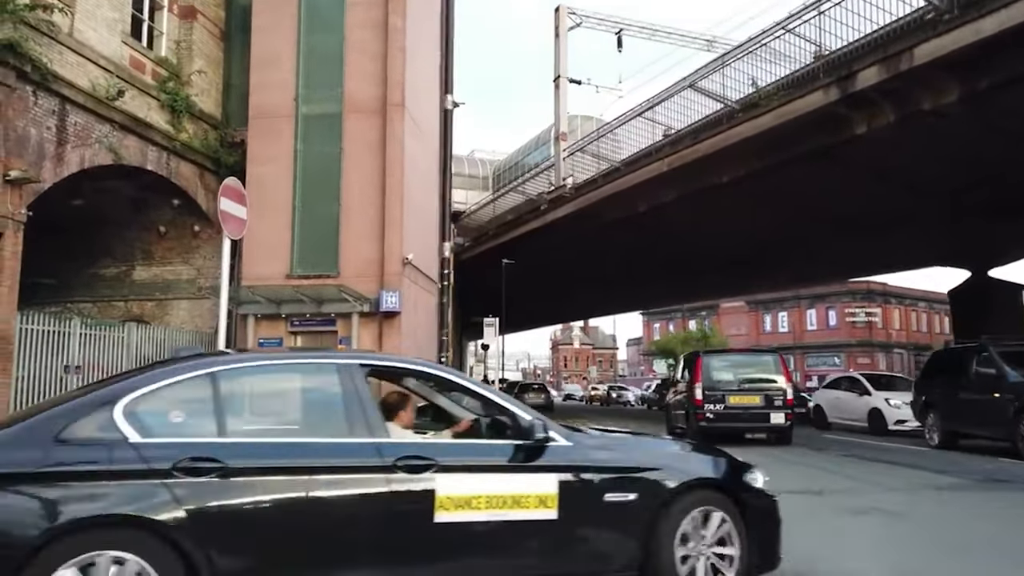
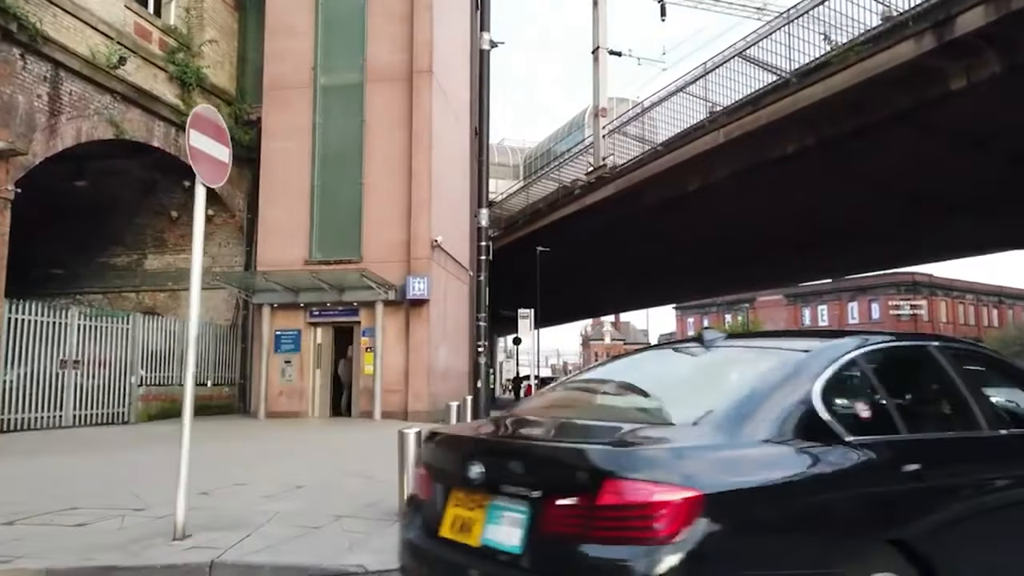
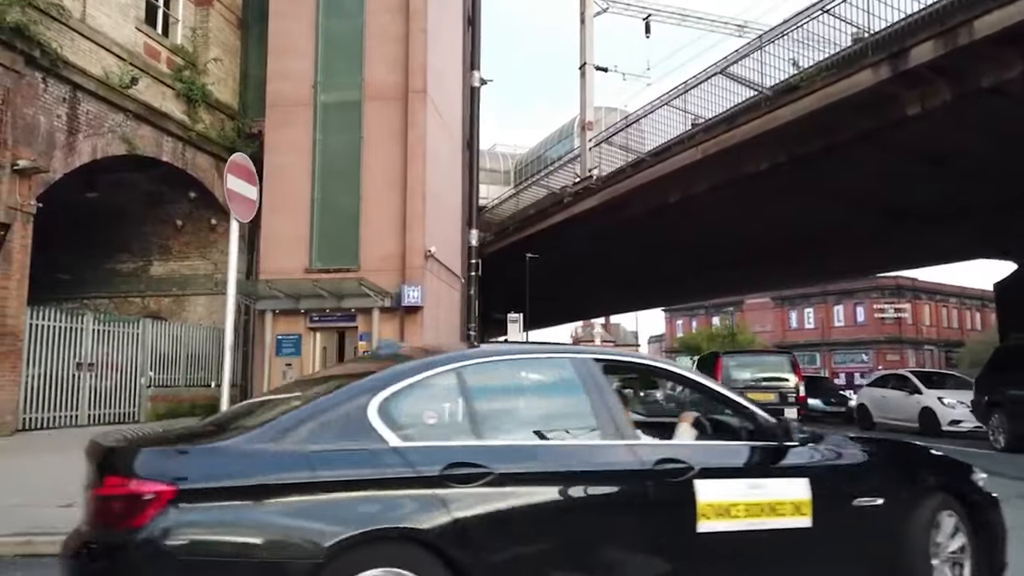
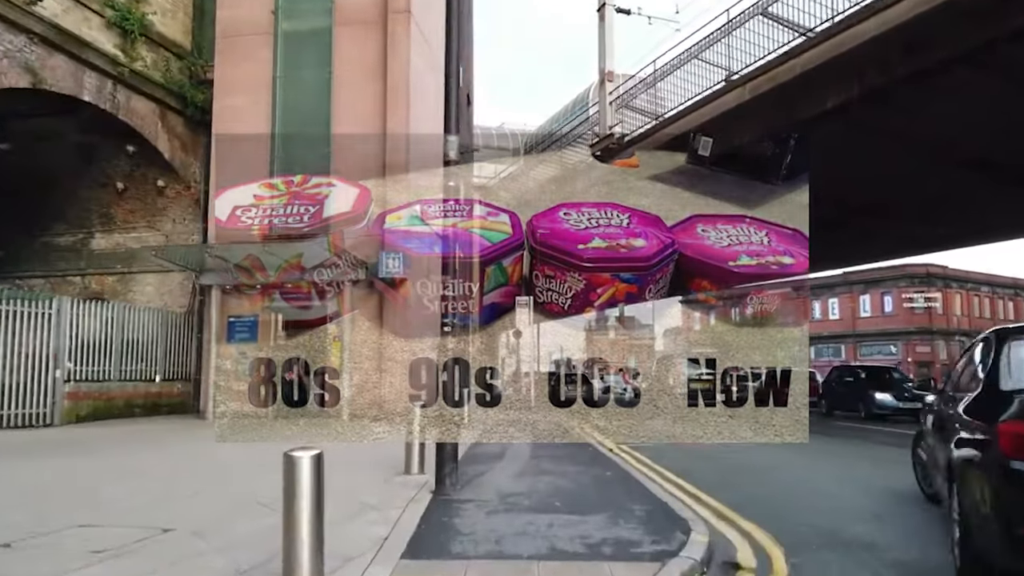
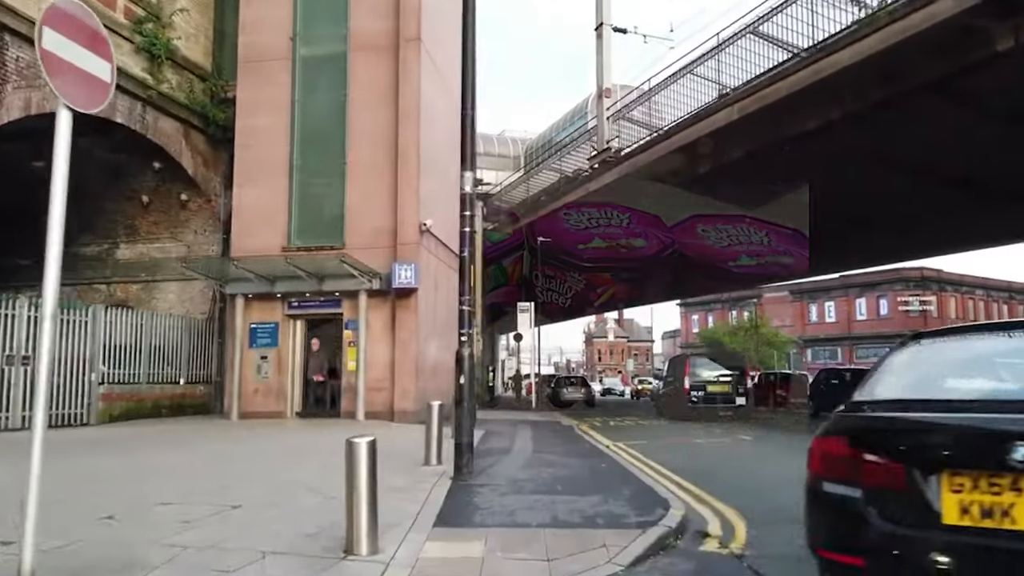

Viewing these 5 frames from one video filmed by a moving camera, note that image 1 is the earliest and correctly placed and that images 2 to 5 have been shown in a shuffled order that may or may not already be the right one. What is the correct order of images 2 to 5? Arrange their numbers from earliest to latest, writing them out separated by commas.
3, 2, 5, 4
